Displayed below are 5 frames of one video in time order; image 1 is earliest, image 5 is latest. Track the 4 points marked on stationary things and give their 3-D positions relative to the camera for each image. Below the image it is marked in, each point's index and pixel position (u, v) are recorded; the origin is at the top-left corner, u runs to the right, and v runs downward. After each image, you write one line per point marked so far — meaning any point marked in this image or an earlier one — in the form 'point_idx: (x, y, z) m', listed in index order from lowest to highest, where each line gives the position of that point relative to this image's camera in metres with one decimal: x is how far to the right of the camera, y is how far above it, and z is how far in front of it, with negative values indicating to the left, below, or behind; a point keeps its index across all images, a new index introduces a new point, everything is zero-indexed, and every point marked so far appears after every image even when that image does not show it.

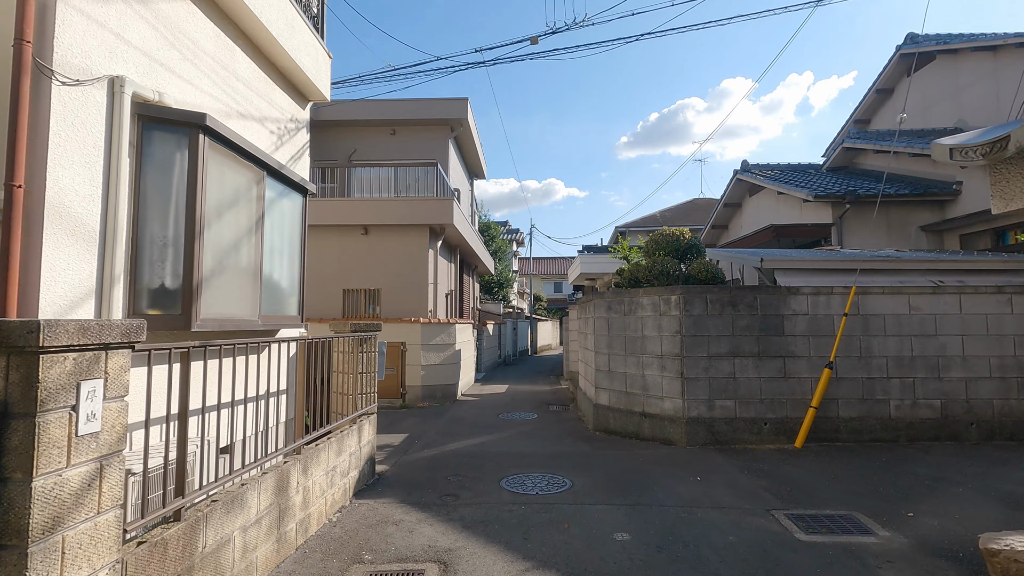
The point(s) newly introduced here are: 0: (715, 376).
0: (+2.6, -1.1, +6.7) m
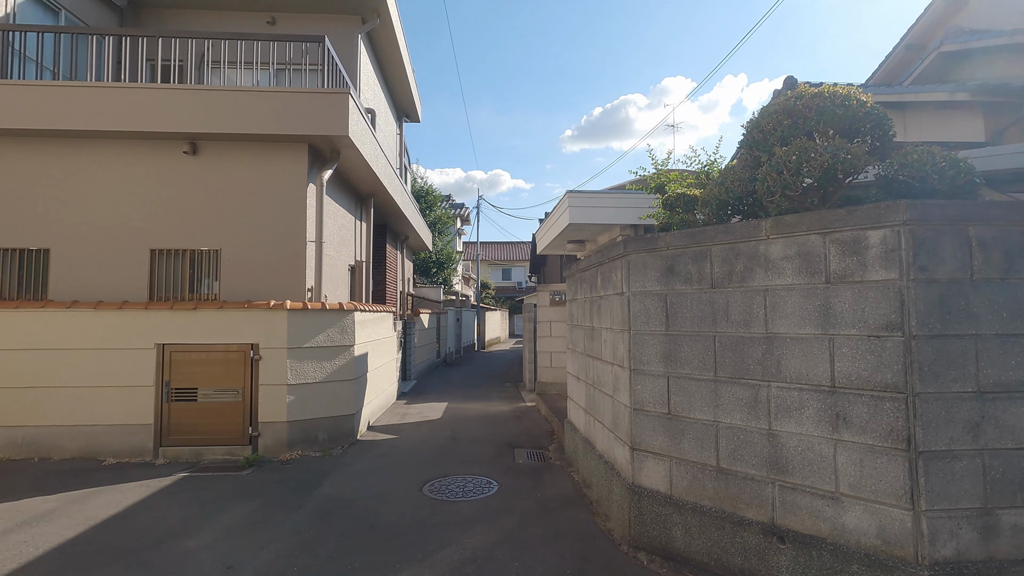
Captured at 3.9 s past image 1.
0: (+2.2, -0.7, +2.5) m
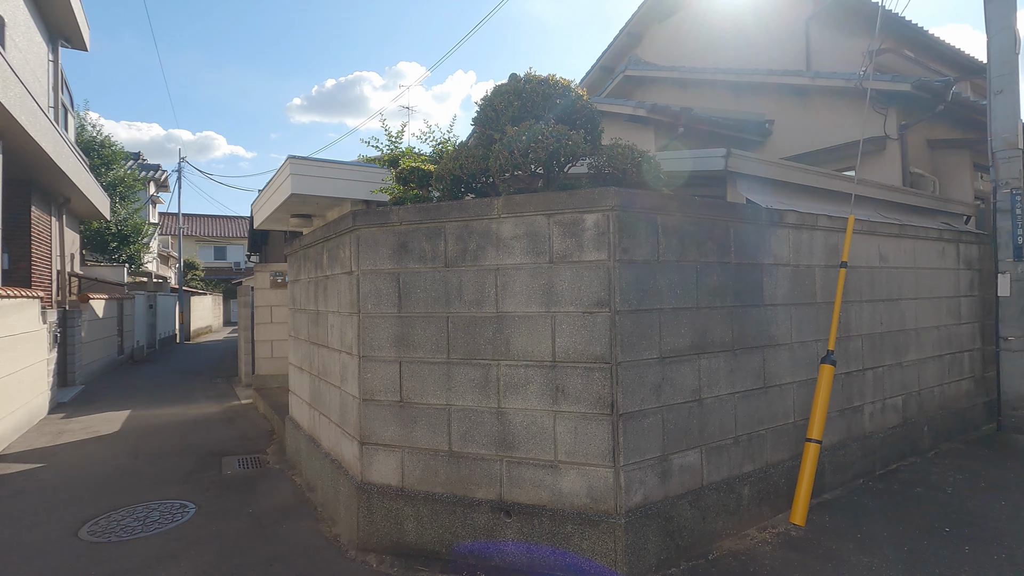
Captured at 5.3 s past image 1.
0: (+0.9, -0.6, +2.9) m
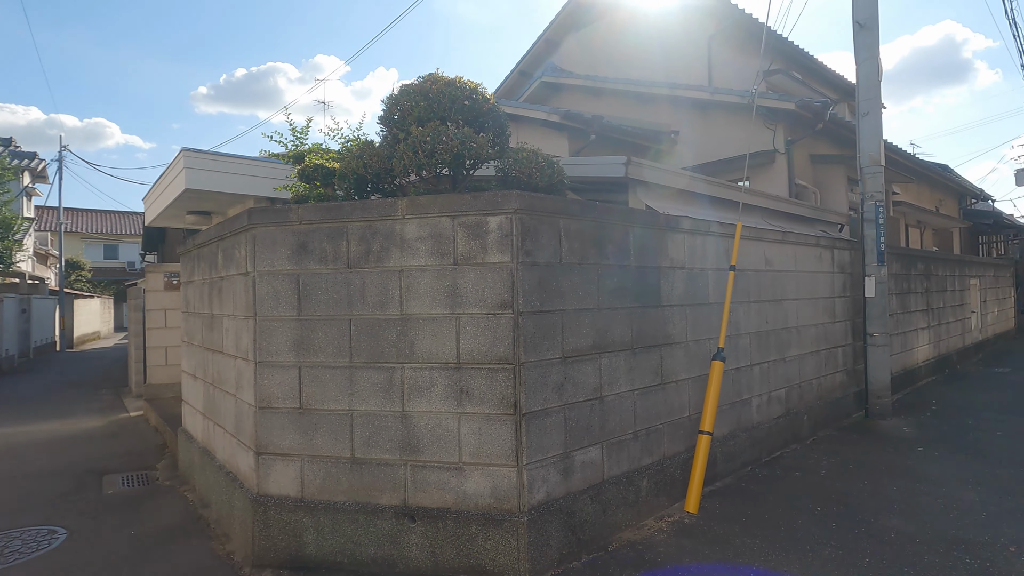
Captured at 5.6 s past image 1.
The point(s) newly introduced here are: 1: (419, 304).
0: (+0.3, -0.6, +3.0) m
1: (-0.5, -0.1, +2.9) m
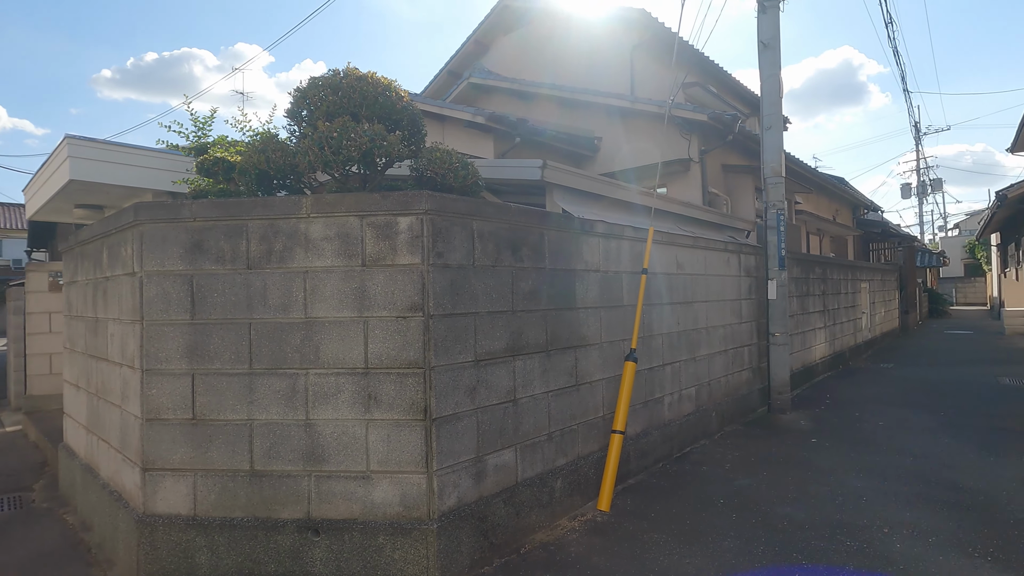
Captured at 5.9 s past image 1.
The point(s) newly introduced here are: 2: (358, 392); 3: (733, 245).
0: (-0.1, -0.7, +3.0) m
1: (-1.0, -0.1, +2.8) m
2: (-0.8, -0.5, +2.8) m
3: (+2.4, +0.5, +5.8) m
